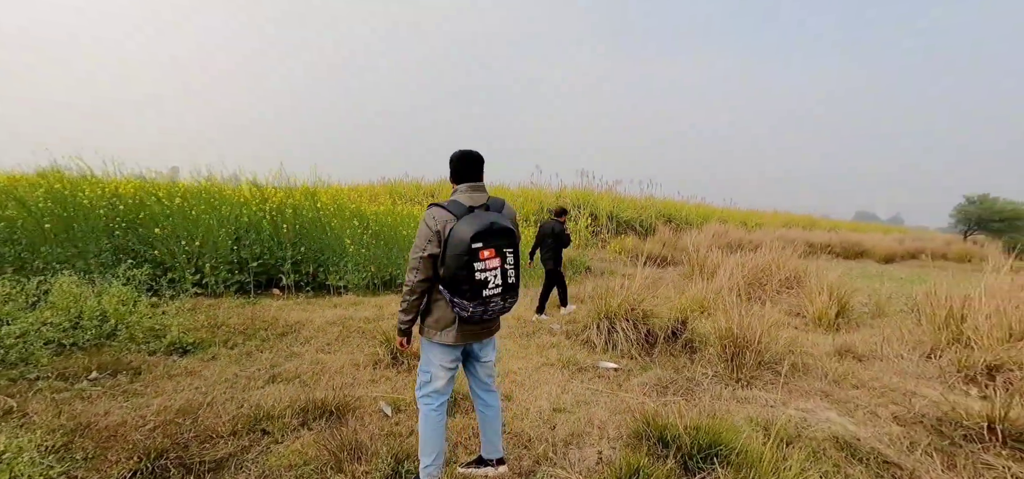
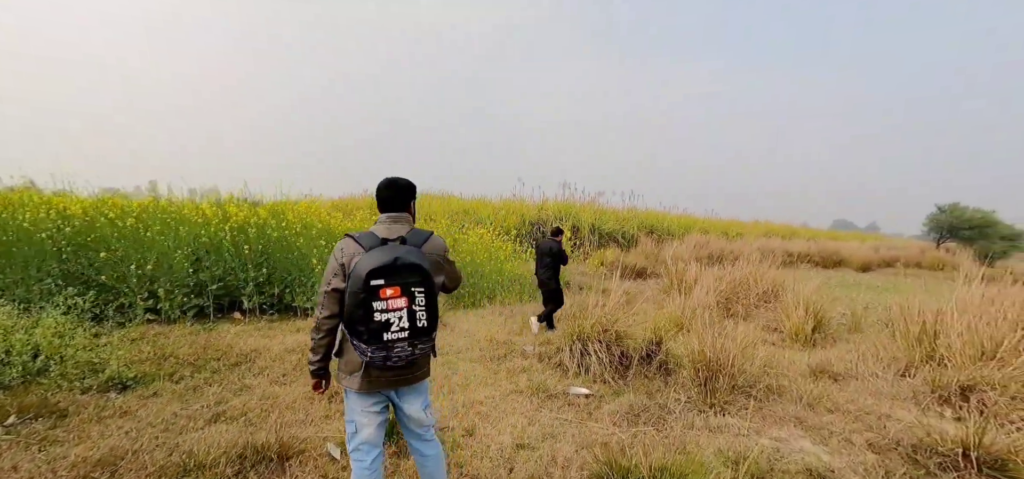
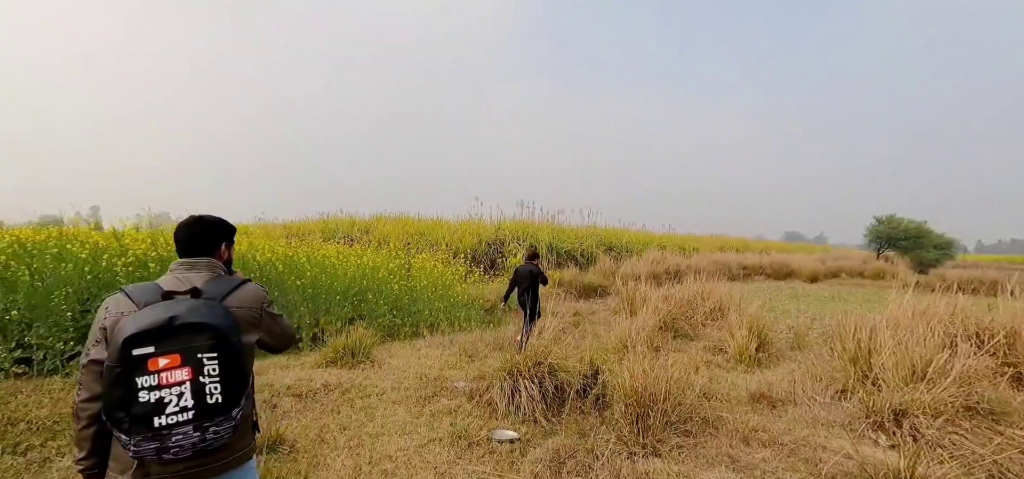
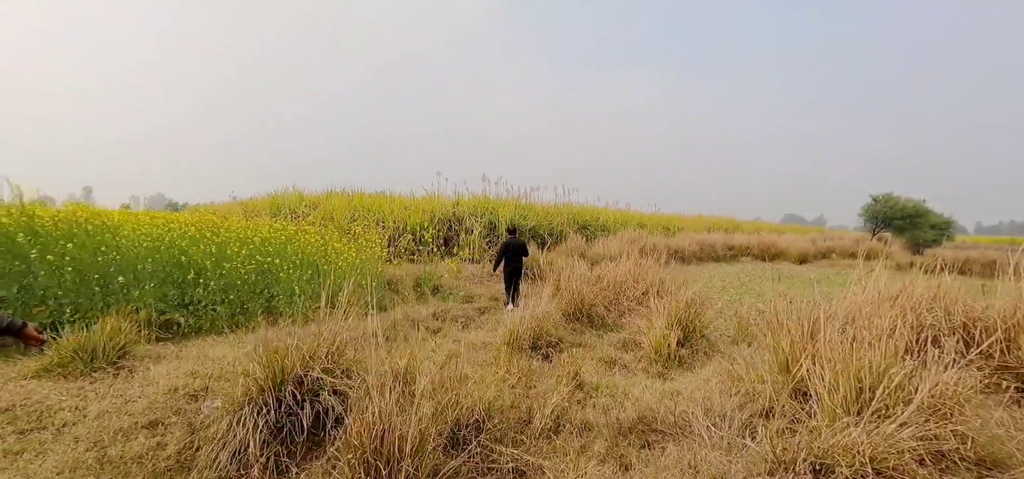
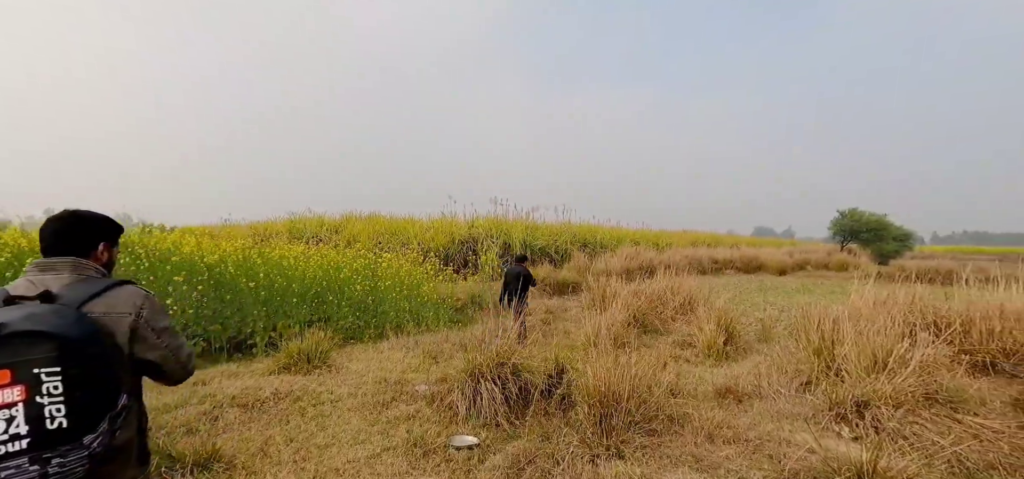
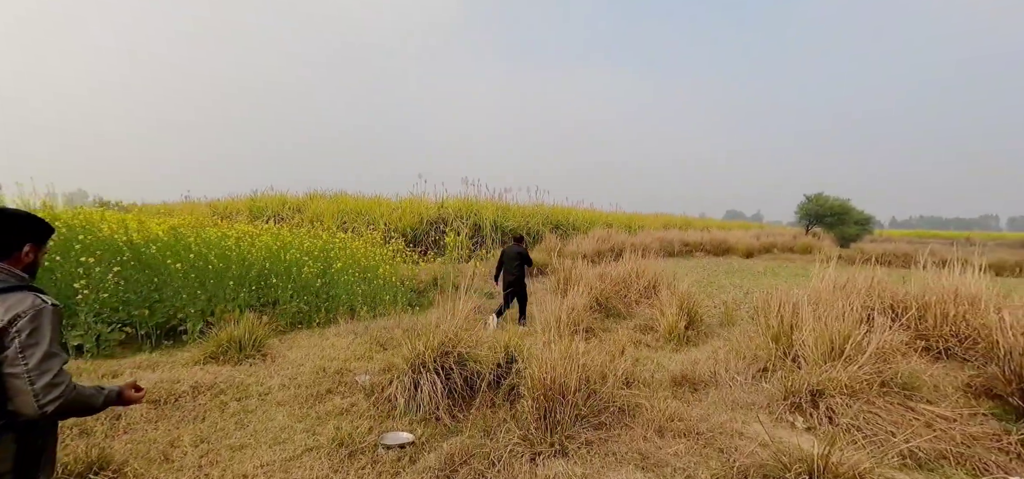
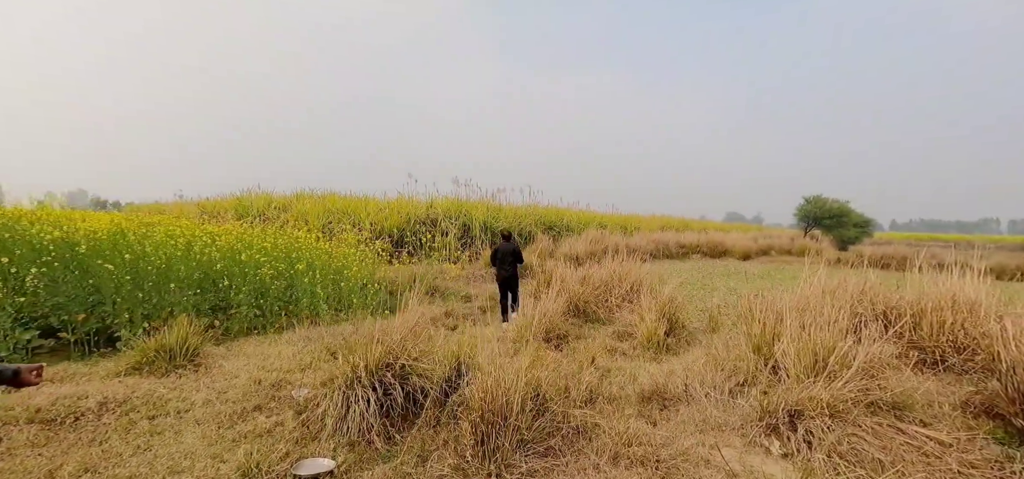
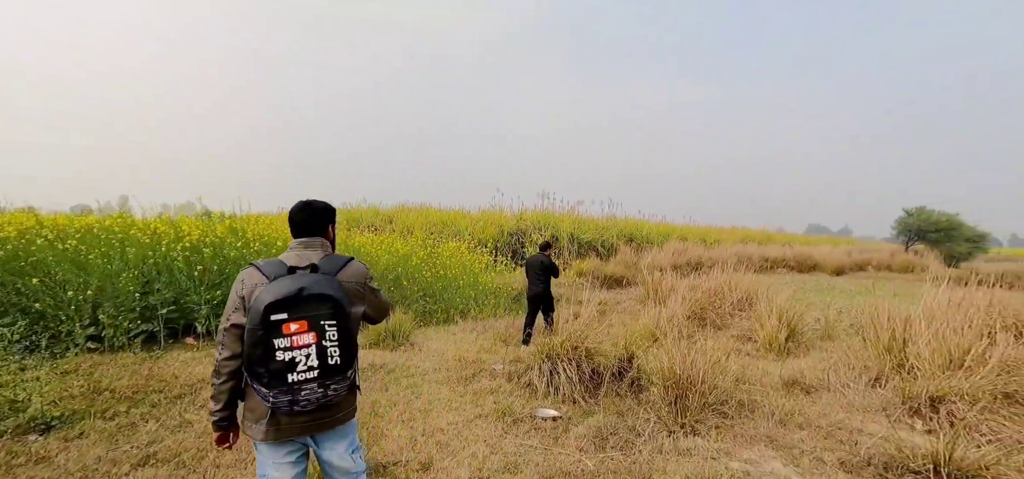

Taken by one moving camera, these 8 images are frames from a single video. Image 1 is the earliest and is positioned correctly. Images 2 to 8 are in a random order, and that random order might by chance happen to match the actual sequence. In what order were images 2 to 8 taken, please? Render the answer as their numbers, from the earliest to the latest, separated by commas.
2, 8, 3, 5, 6, 7, 4
